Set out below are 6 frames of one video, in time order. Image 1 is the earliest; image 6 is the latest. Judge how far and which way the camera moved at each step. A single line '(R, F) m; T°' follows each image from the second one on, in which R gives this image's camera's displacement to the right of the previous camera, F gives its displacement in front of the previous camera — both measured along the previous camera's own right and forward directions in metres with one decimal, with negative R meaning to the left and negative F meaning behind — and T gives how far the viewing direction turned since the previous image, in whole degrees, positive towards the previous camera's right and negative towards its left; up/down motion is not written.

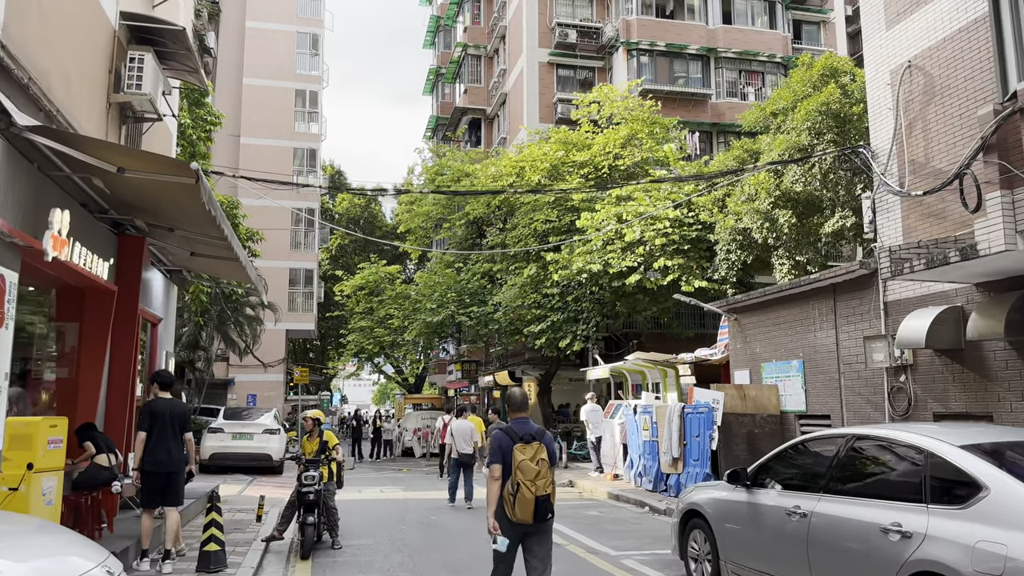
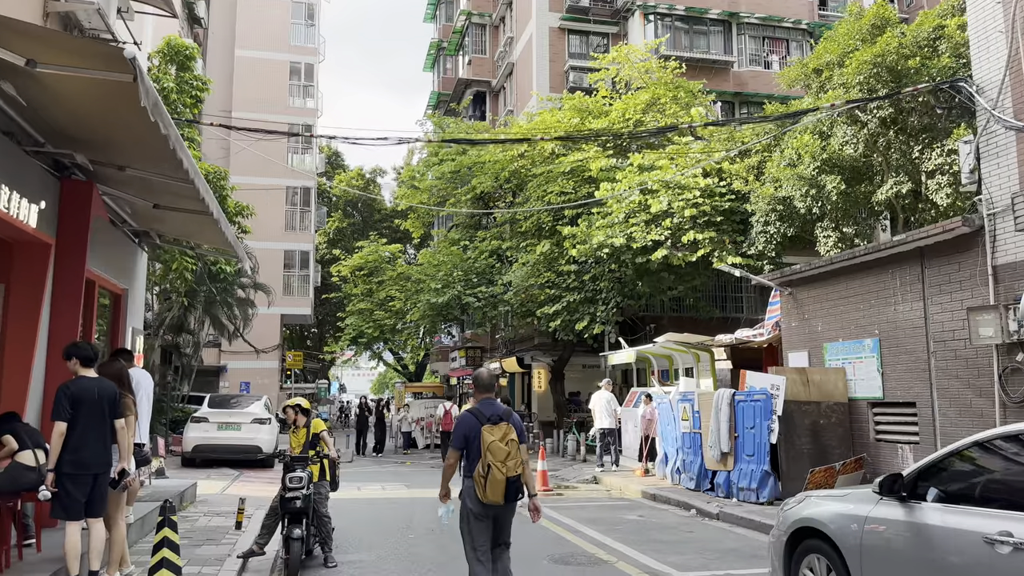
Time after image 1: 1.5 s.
(-0.4, +1.8) m; 0°
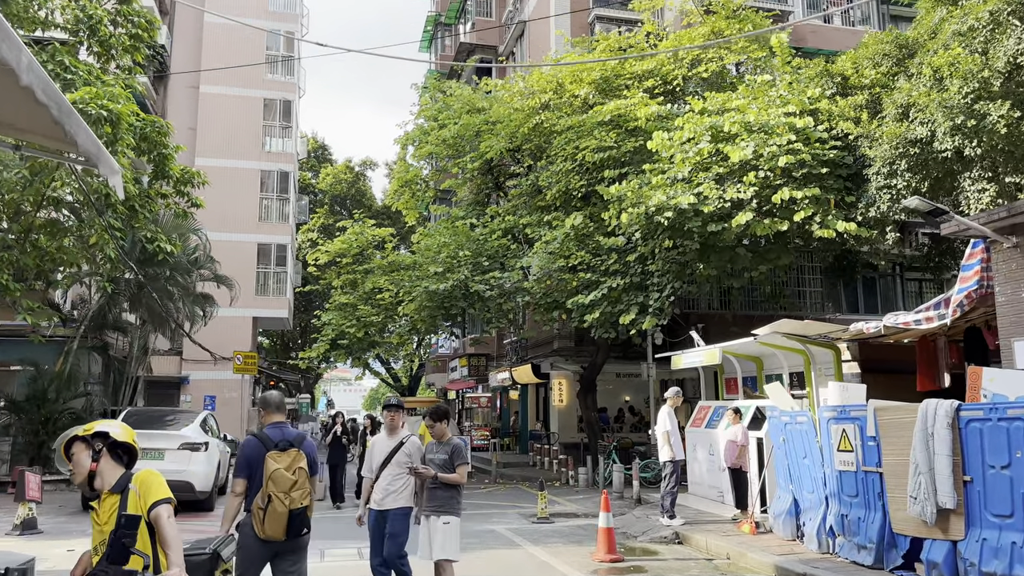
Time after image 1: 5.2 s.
(-0.6, +4.7) m; 0°
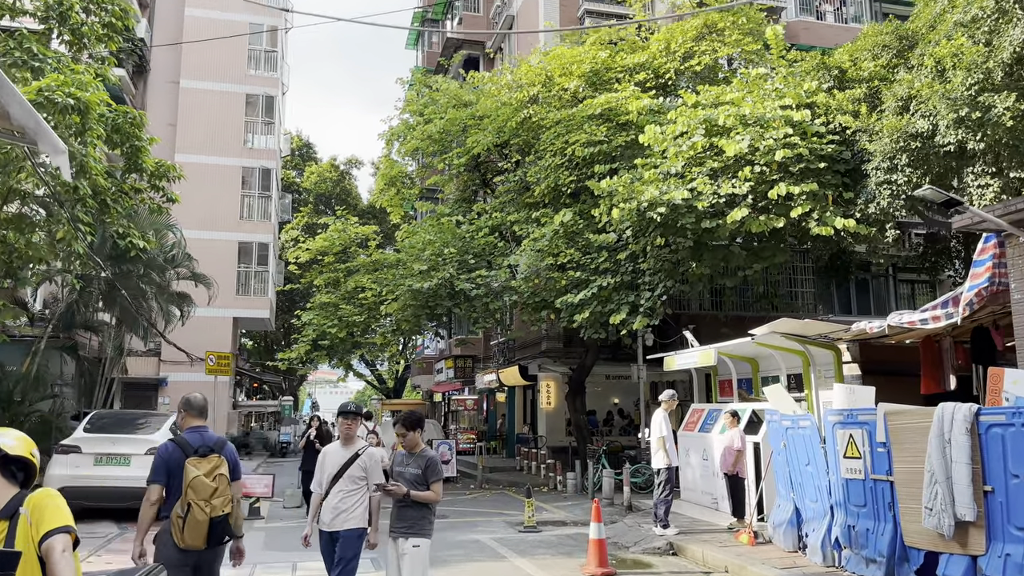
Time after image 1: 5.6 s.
(0.0, +0.5) m; +1°
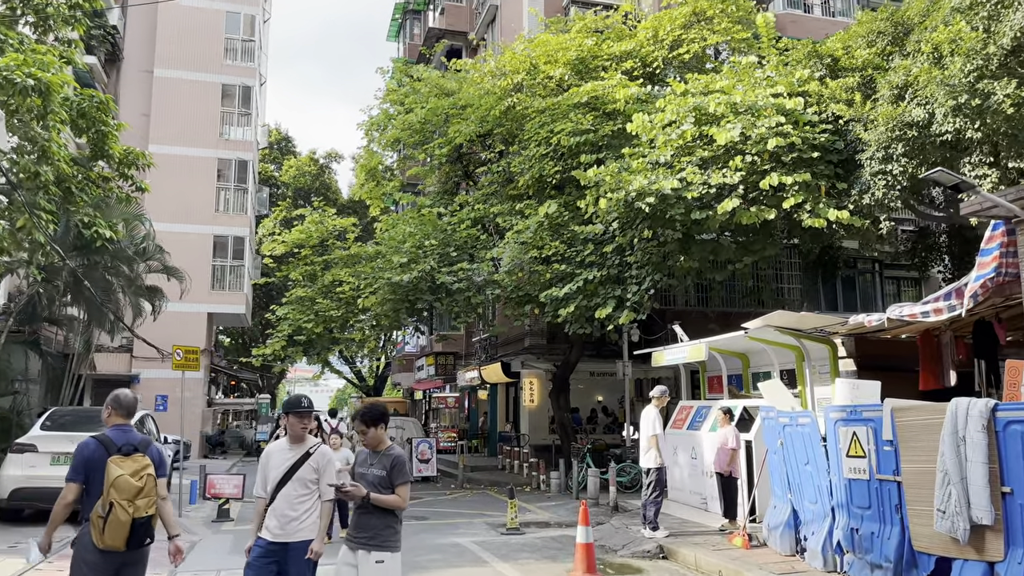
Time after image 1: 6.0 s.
(0.0, +0.5) m; +1°
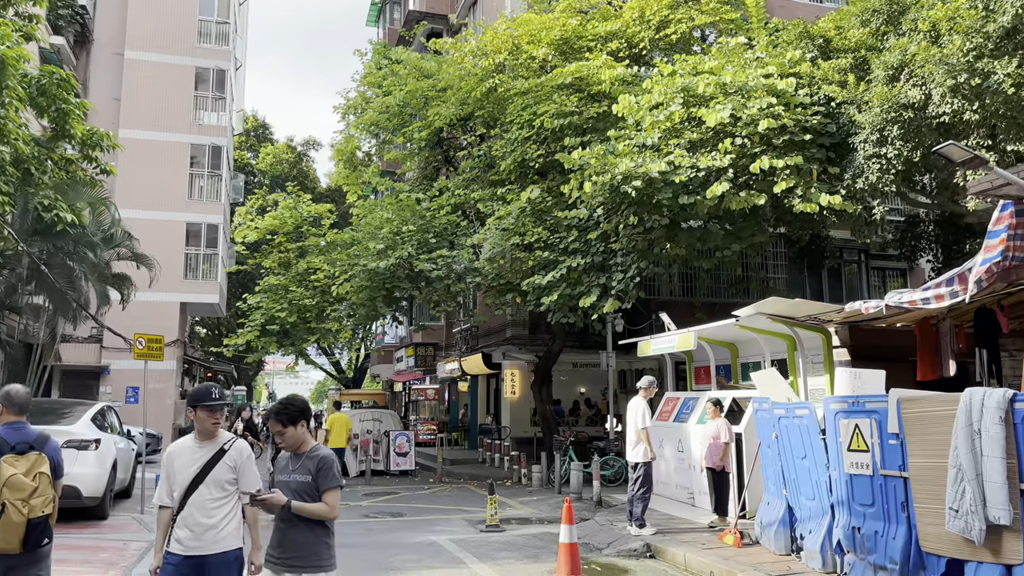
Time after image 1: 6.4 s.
(0.0, +0.5) m; +1°
